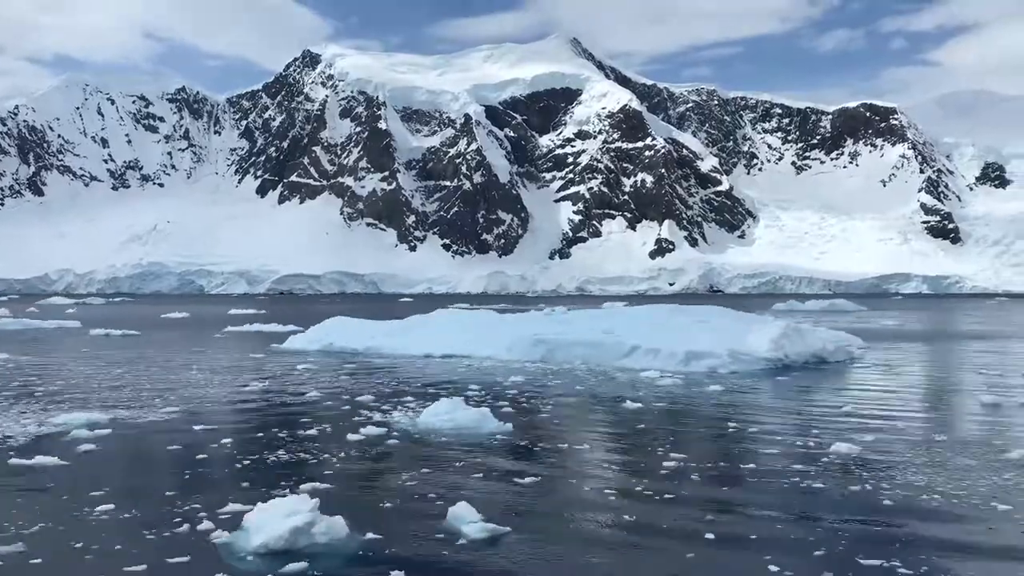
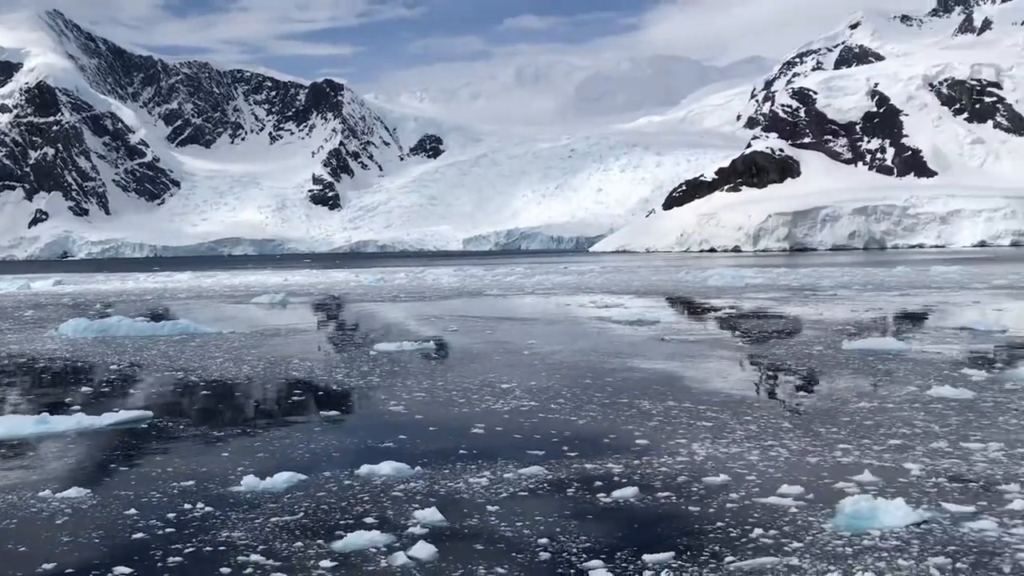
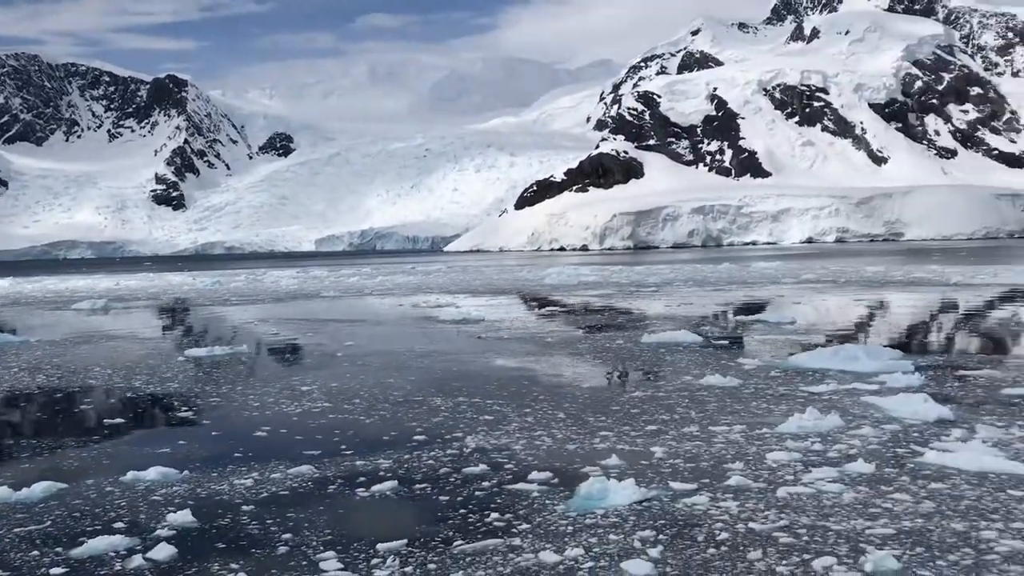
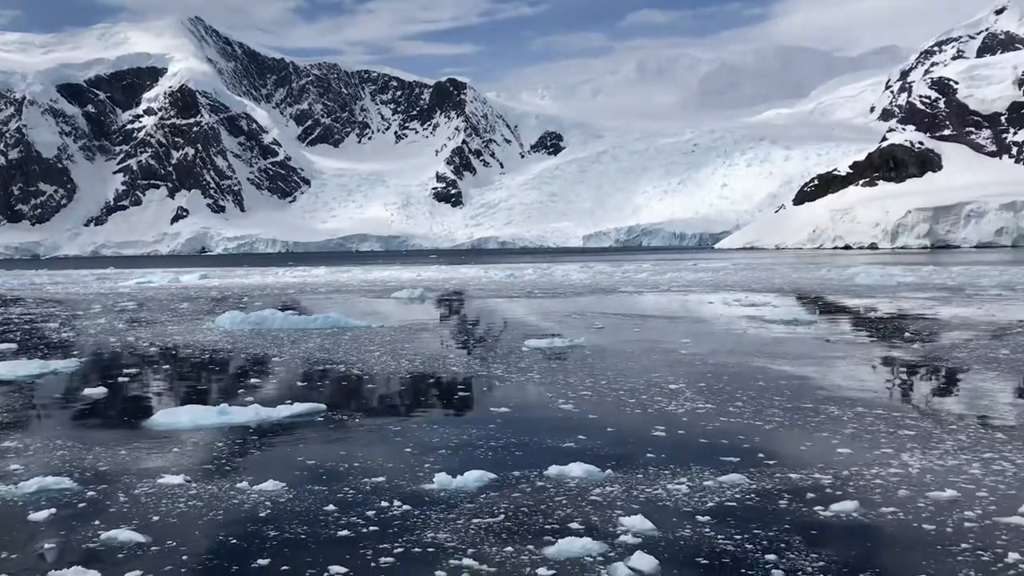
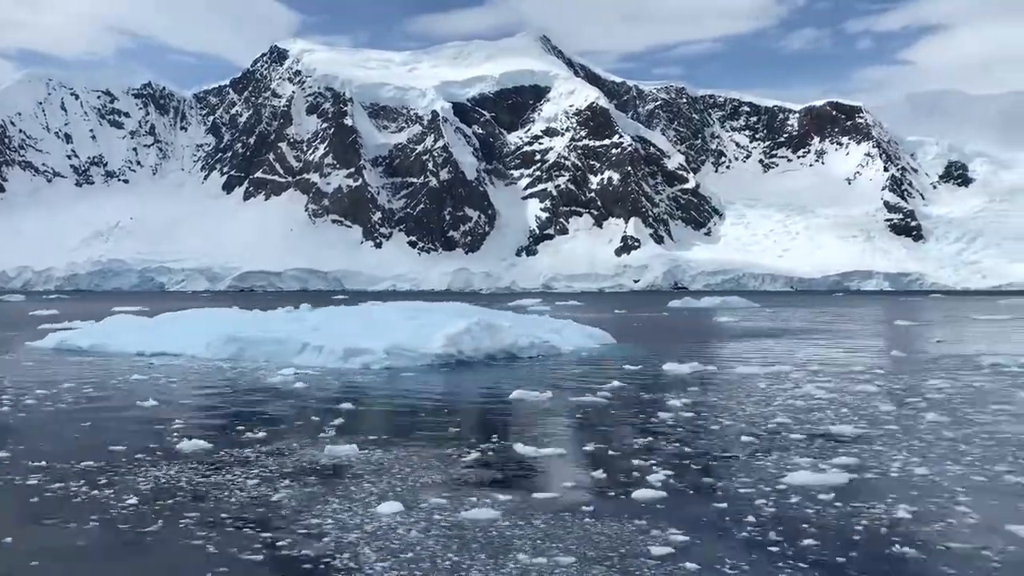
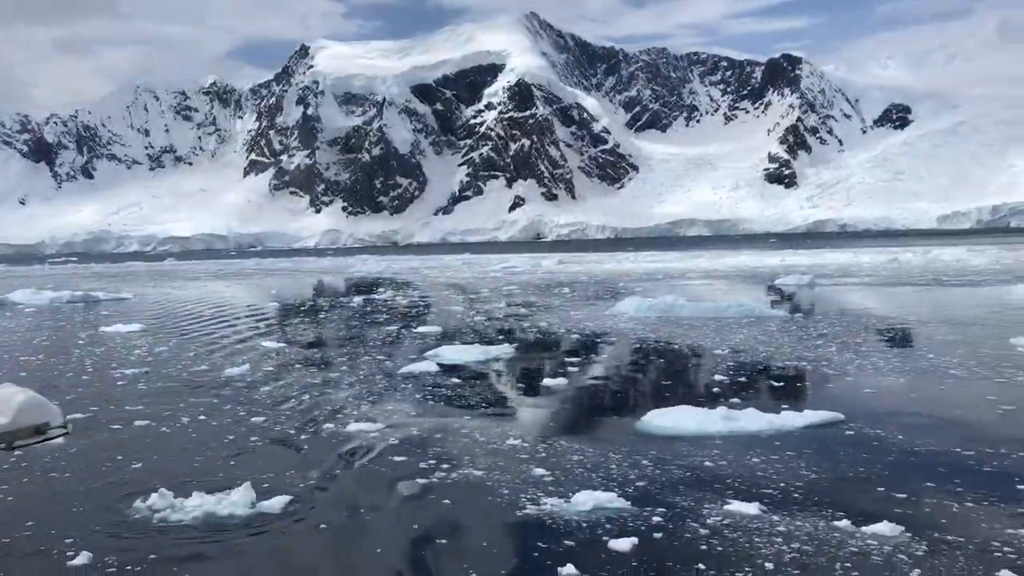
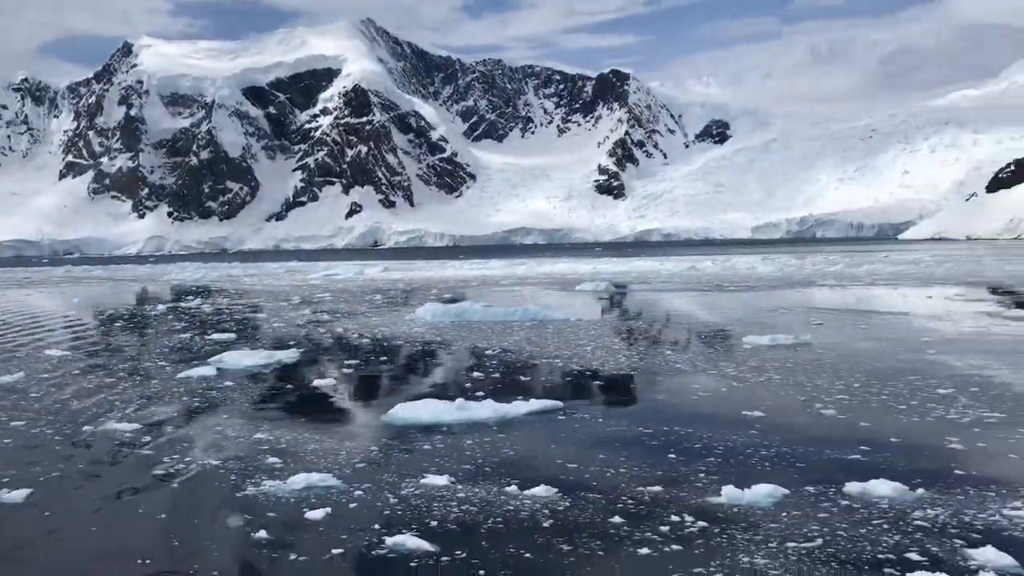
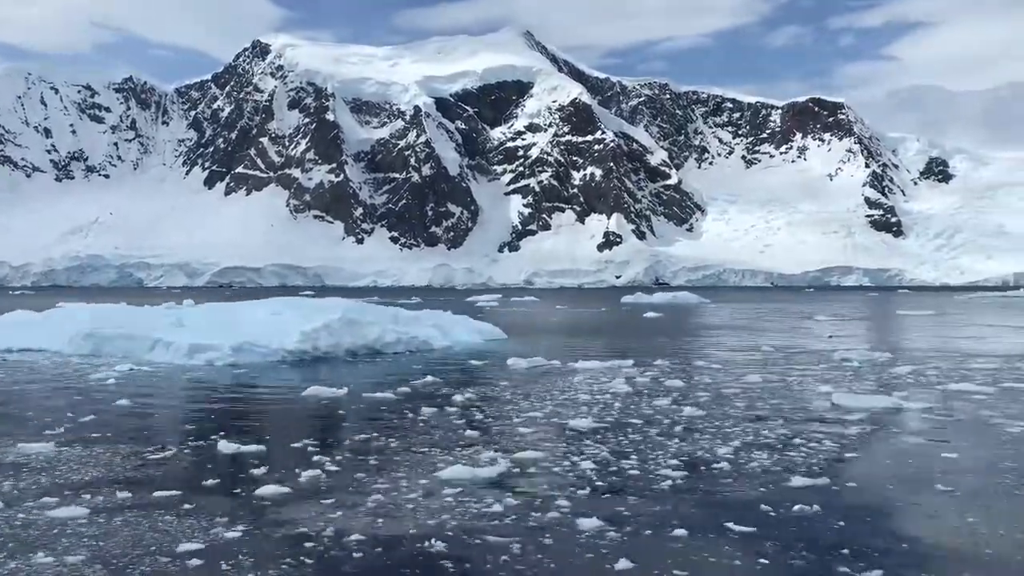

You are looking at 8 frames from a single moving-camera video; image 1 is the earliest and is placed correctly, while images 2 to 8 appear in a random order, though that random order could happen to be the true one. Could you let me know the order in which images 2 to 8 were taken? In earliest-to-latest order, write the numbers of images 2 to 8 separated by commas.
5, 8, 6, 7, 4, 2, 3
